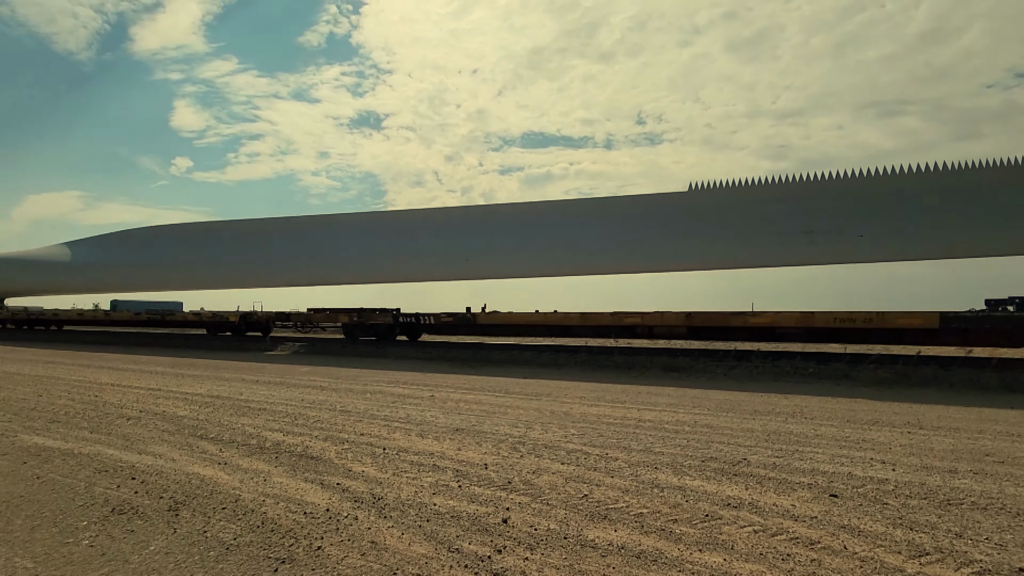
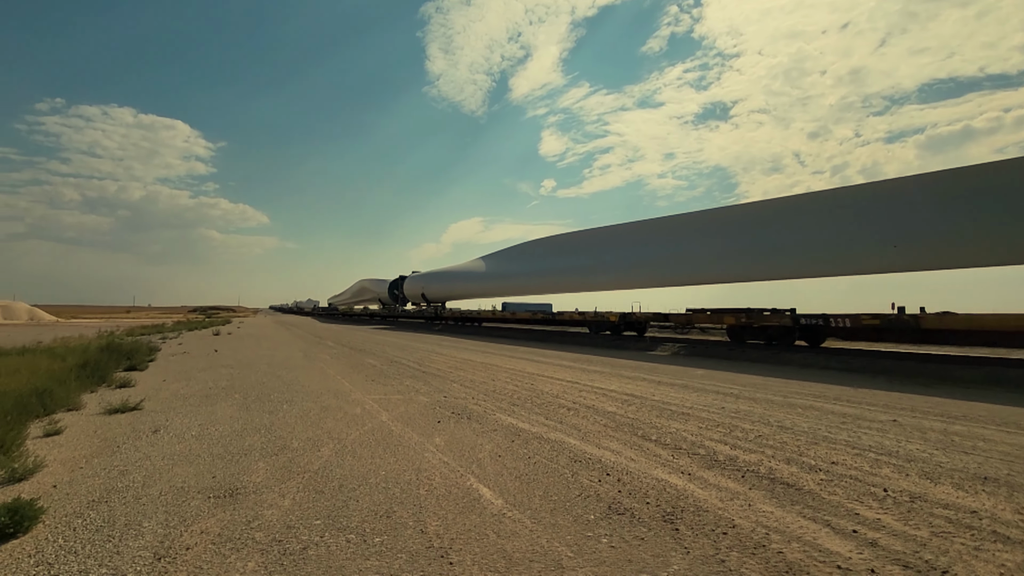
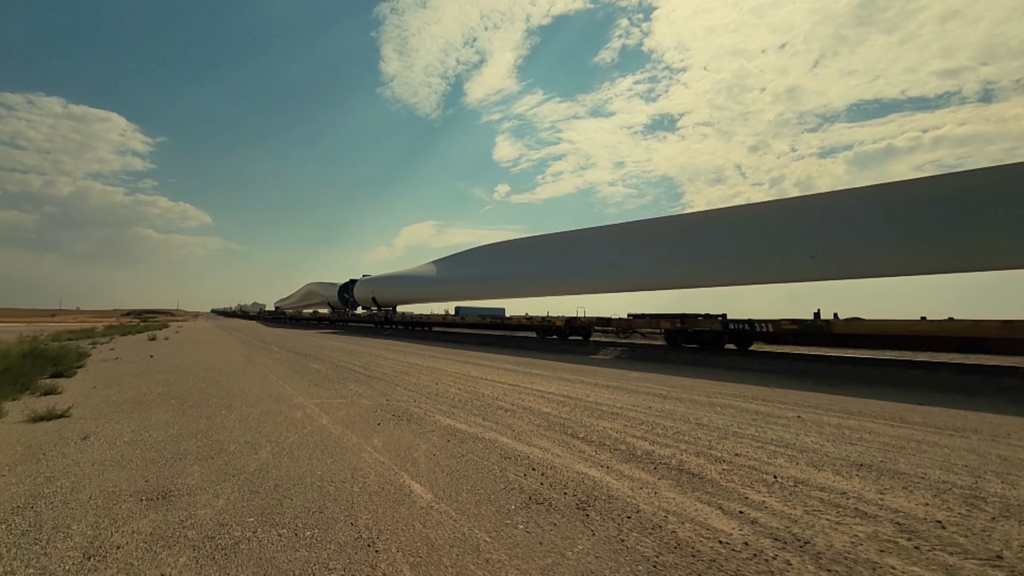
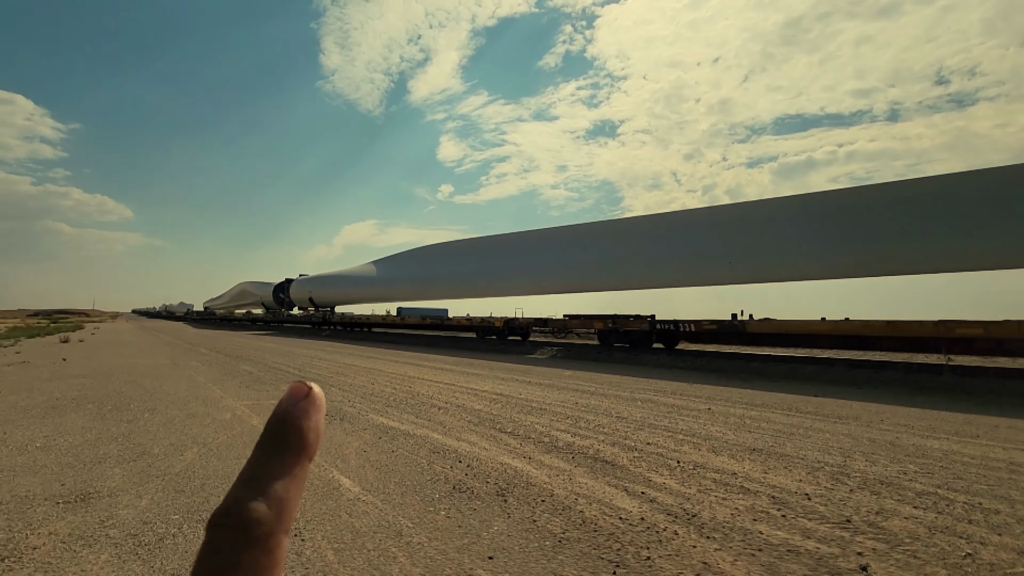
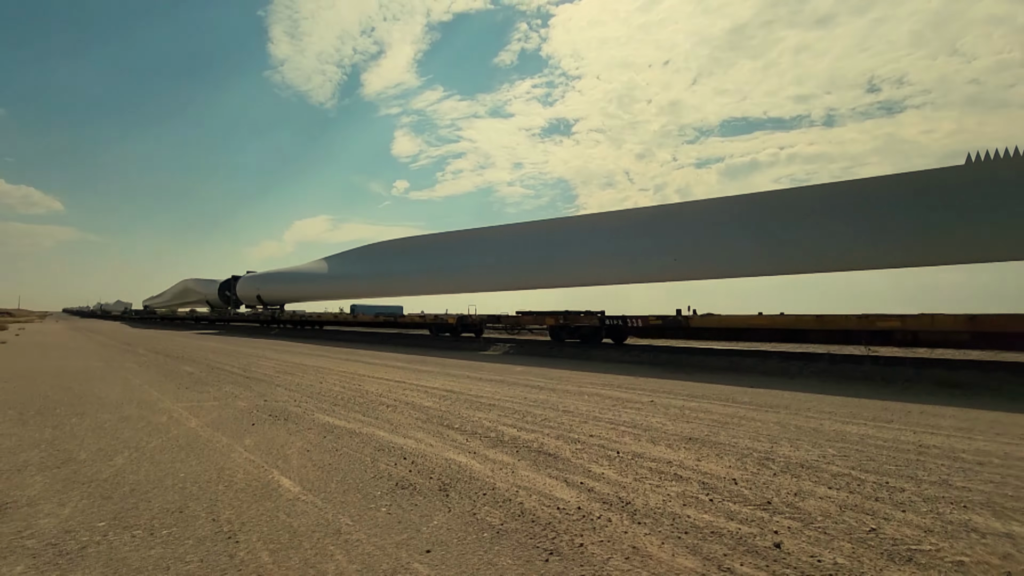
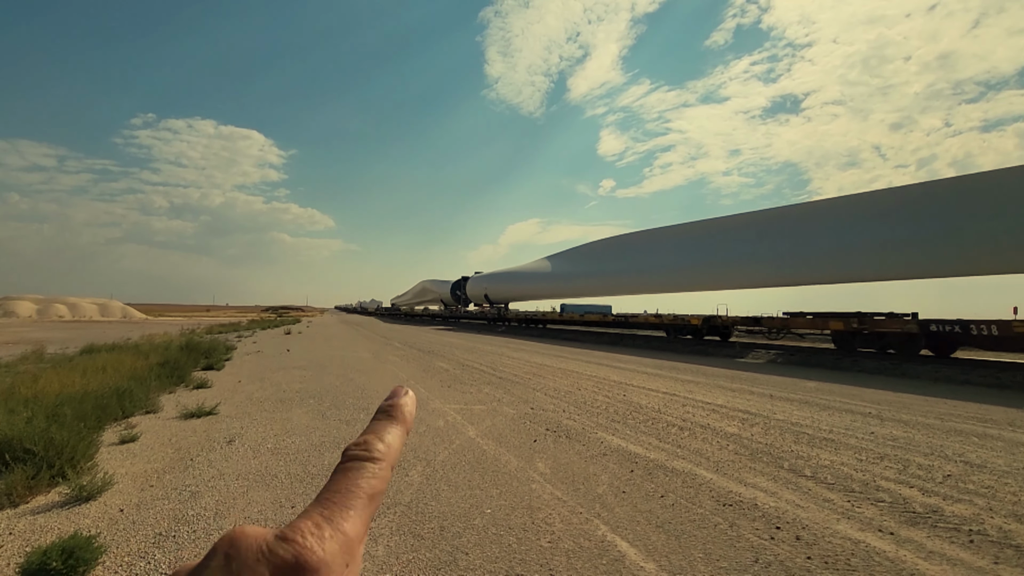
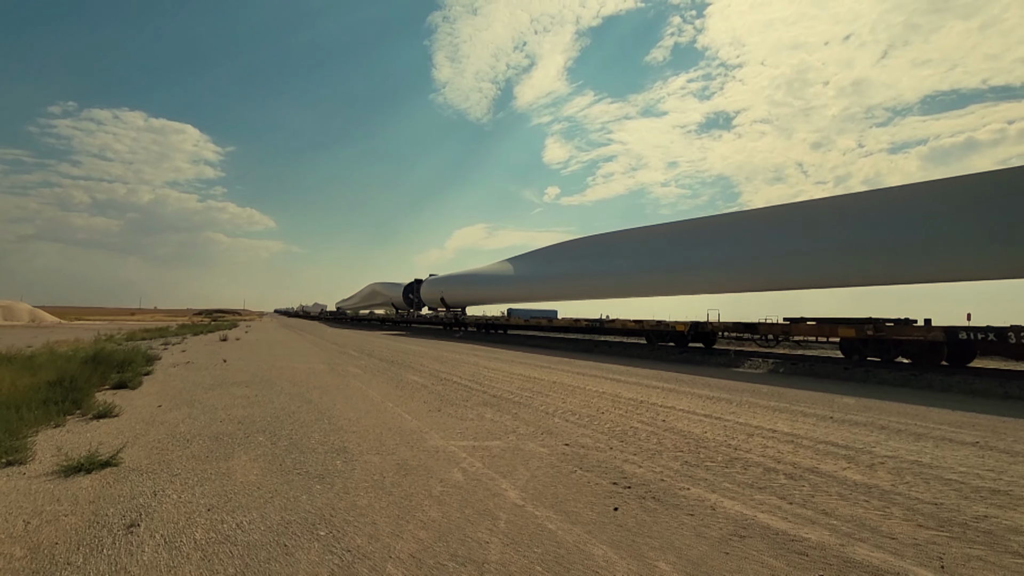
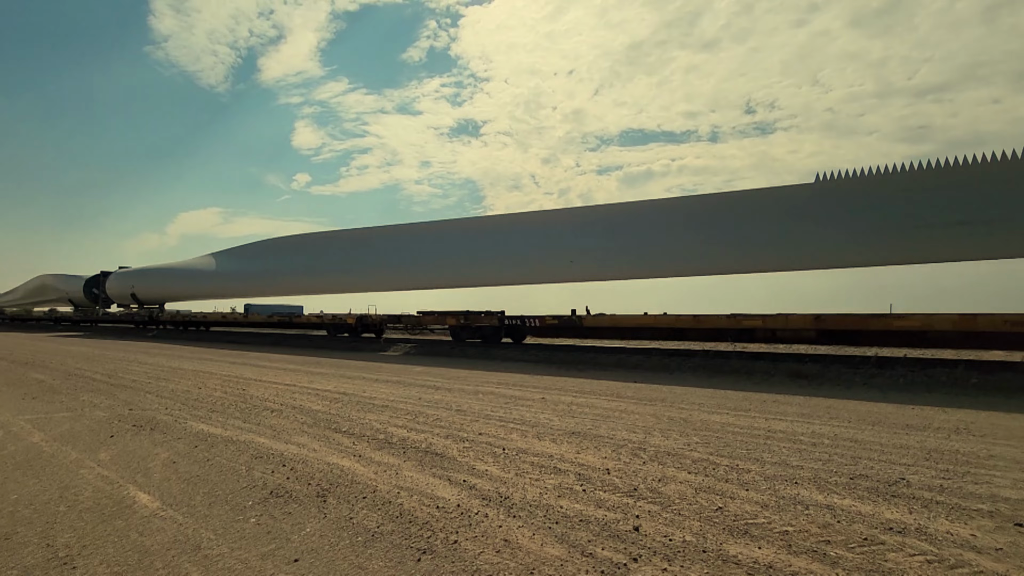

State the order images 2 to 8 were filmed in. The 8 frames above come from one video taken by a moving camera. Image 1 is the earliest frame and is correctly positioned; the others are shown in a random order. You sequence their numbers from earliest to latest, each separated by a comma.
8, 5, 4, 3, 2, 6, 7
